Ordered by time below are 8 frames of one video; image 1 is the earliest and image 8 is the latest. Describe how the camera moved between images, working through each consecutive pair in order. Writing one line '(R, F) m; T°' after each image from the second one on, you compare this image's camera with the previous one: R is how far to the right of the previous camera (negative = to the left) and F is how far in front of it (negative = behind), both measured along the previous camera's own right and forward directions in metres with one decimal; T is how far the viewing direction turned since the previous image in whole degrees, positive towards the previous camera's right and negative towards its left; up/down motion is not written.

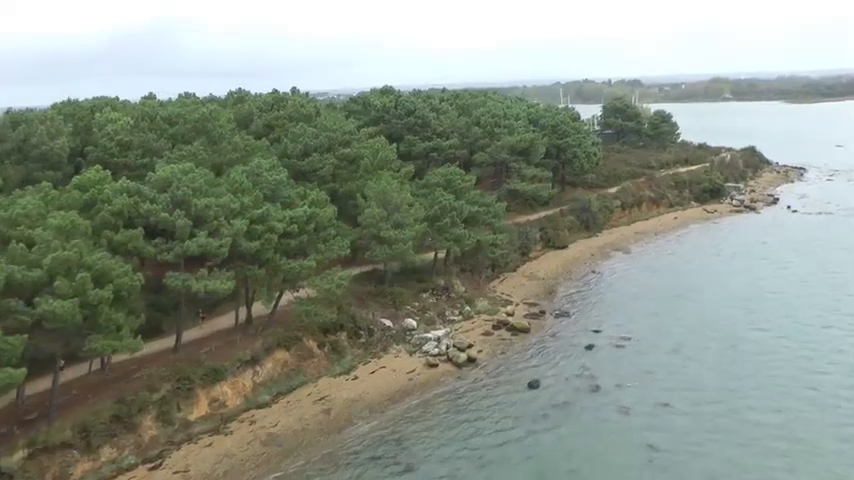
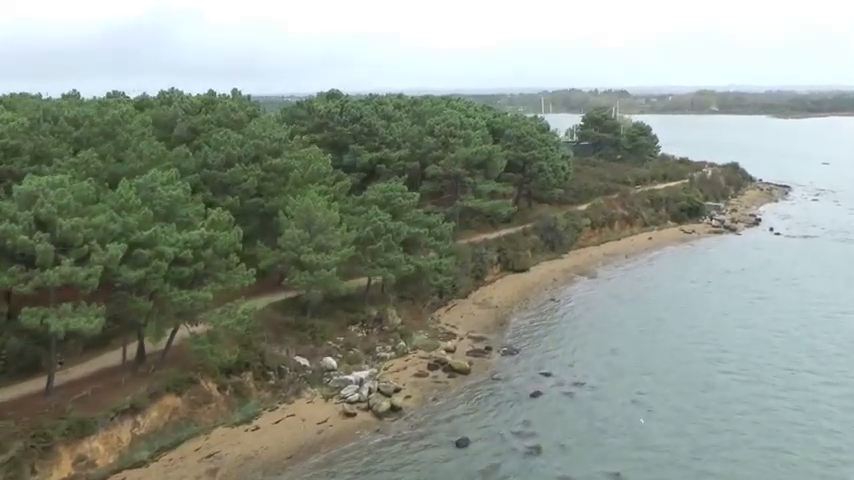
(+2.0, +4.2) m; +1°
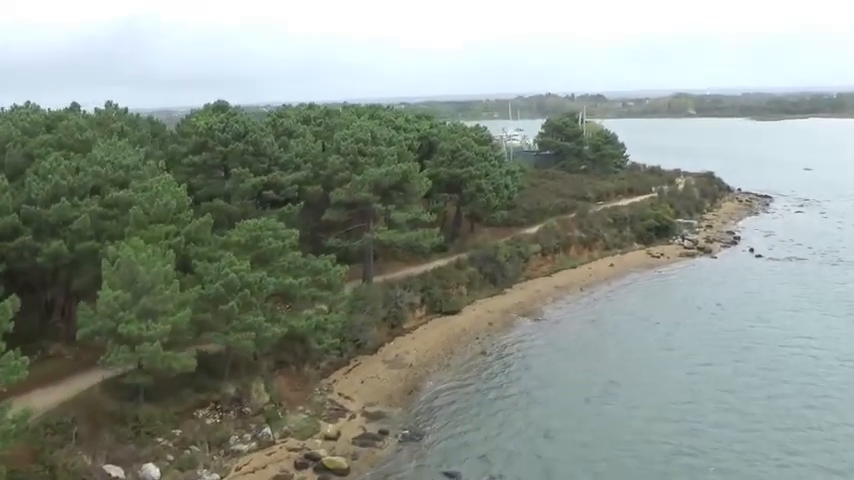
(+3.1, +7.3) m; +1°
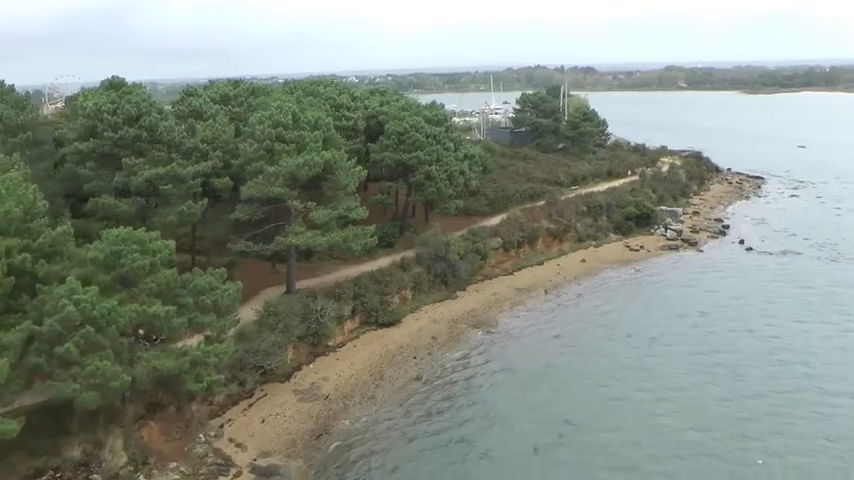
(+2.1, +5.4) m; 0°
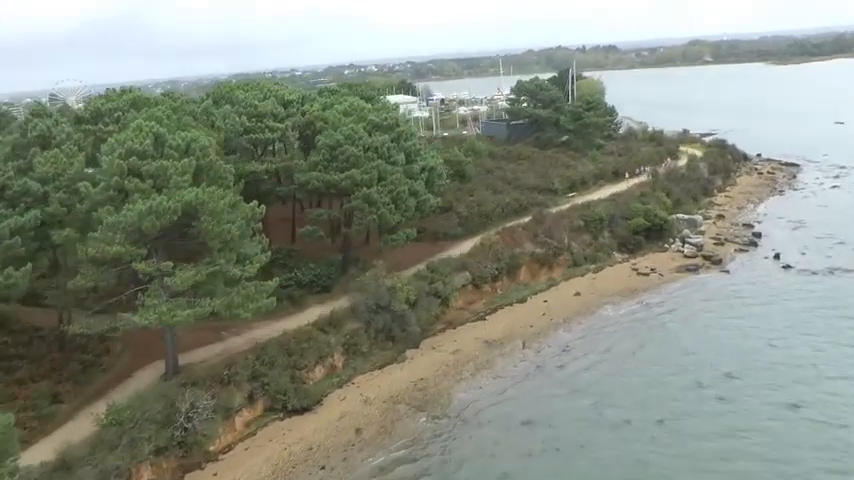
(+3.0, +8.2) m; -2°
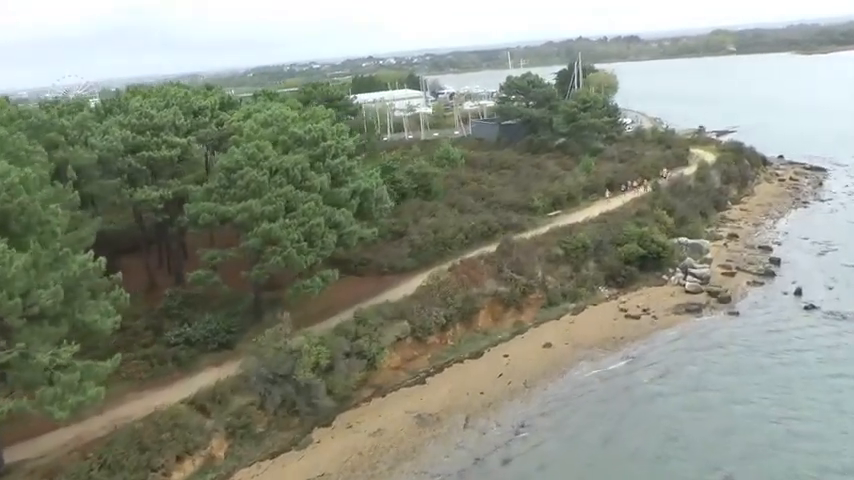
(+2.7, +6.2) m; -2°
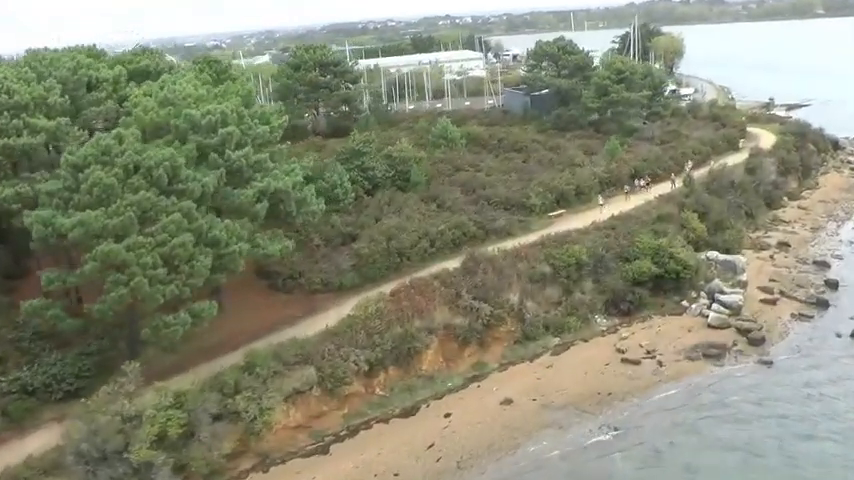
(+3.5, +6.5) m; -5°
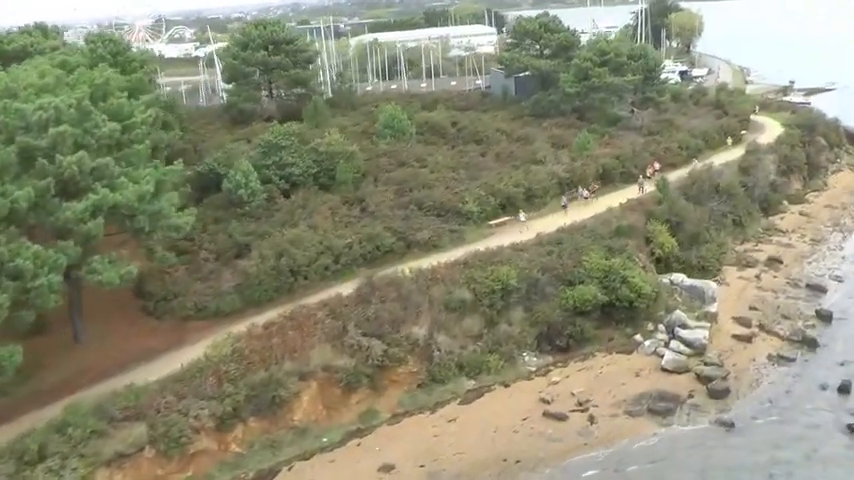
(+3.1, +4.2) m; -3°
